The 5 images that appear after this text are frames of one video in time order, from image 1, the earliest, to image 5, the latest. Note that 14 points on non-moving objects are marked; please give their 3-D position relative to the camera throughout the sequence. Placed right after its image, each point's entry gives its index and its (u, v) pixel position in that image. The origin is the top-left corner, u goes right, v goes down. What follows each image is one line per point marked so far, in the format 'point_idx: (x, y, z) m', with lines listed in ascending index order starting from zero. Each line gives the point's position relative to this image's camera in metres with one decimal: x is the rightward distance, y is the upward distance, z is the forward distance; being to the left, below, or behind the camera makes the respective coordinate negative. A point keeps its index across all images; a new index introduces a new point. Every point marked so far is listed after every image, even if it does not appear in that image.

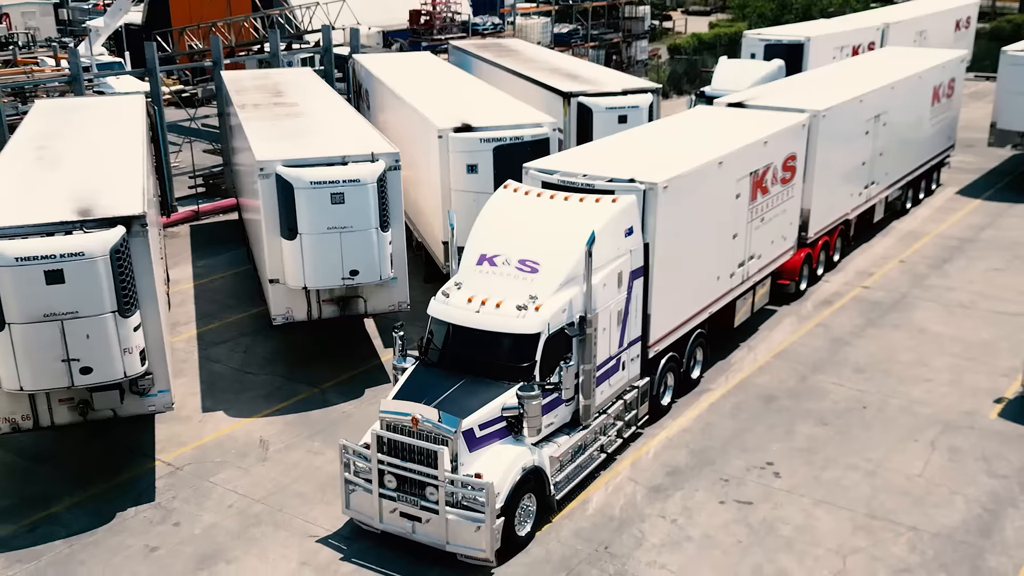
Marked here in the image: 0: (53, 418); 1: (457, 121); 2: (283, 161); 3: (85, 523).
0: (-9.8, -2.8, +12.3) m
1: (-1.7, +5.2, +17.6) m
2: (-5.9, +3.3, +14.8) m
3: (-9.2, -5.1, +12.4) m
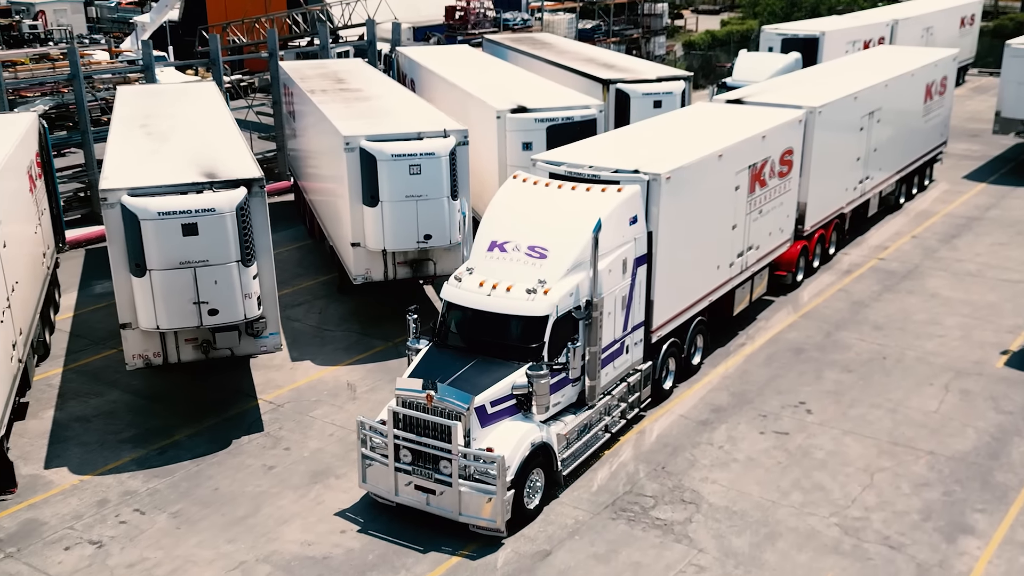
0: (-8.1, -1.7, +14.0) m
1: (0.0, +6.3, +19.4) m
2: (-4.2, +4.4, +16.6) m
3: (-7.6, -3.9, +14.2) m
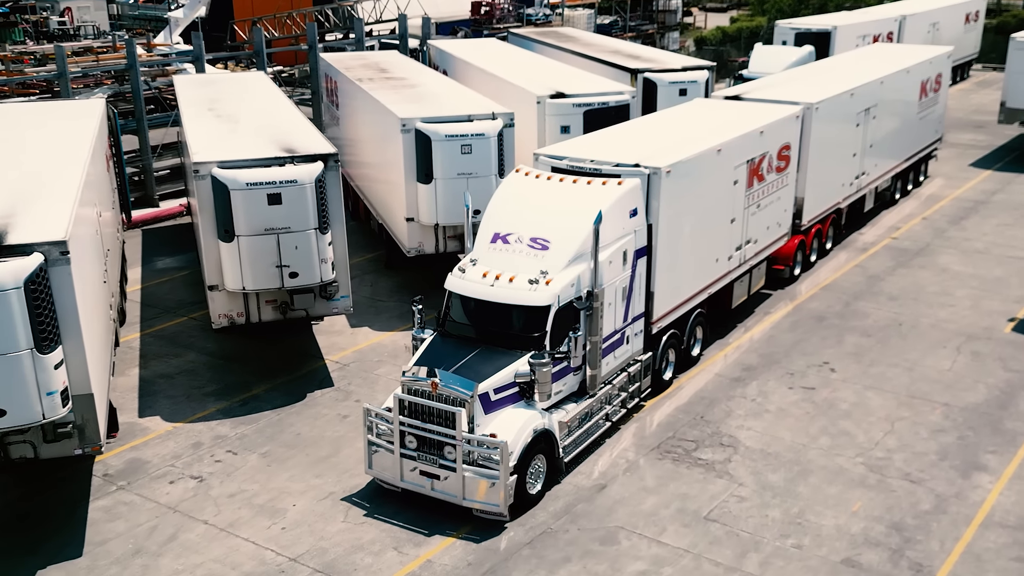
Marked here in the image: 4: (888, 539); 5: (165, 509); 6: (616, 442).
0: (-6.7, -0.7, +15.4) m
1: (+1.4, +7.2, +20.8) m
2: (-2.8, +5.3, +17.9) m
3: (-6.2, -3.0, +15.5) m
4: (+7.9, -5.2, +11.9) m
5: (-7.7, -4.9, +12.6) m
6: (+2.7, -3.9, +14.5) m
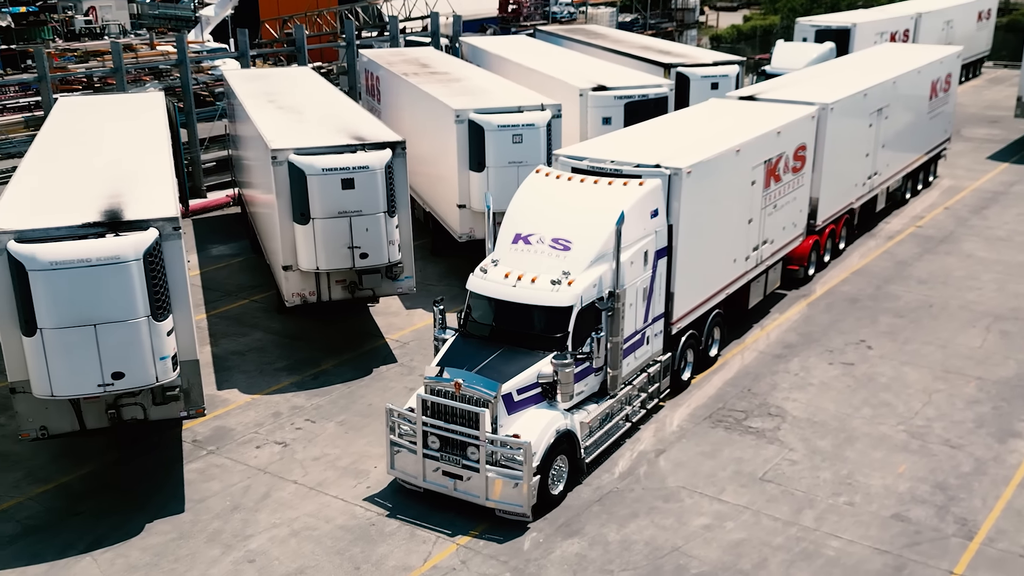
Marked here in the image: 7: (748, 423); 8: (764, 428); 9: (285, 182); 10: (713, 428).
0: (-5.2, -0.2, +16.3) m
1: (+3.0, +7.8, +21.6) m
2: (-1.2, +5.9, +18.8) m
3: (-4.6, -2.5, +16.4) m
4: (+9.4, -4.7, +12.8) m
5: (-6.1, -4.3, +13.5) m
6: (+4.3, -3.3, +15.4) m
7: (+6.1, -3.5, +14.8) m
8: (+6.5, -3.6, +14.7) m
9: (-6.2, +2.9, +15.5) m
10: (+5.2, -3.6, +14.7) m
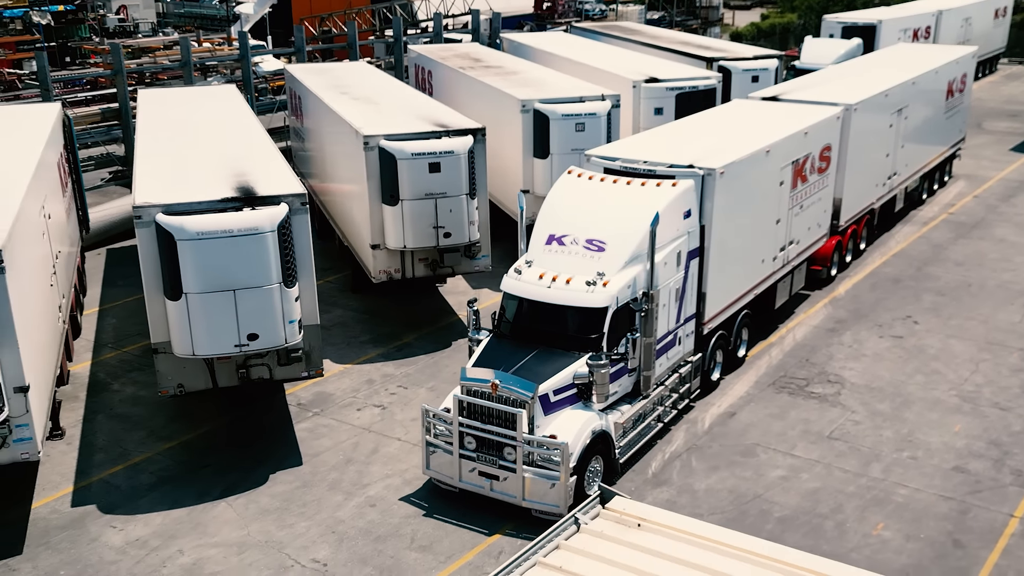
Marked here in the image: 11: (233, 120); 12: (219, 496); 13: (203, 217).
0: (-3.0, +0.5, +17.4) m
1: (+5.2, +8.5, +22.8) m
2: (+0.9, +6.6, +20.0) m
3: (-2.4, -1.8, +17.5) m
4: (+11.6, -4.0, +13.9) m
5: (-3.9, -3.6, +14.6) m
6: (+6.5, -2.6, +16.5) m
7: (+8.3, -2.8, +15.9) m
8: (+8.7, -2.9, +15.8) m
9: (-4.0, +3.6, +16.6) m
10: (+7.4, -2.9, +15.8) m
11: (-8.5, +5.2, +17.6) m
12: (-6.6, -4.7, +12.9) m
13: (-6.6, +1.5, +12.1) m
